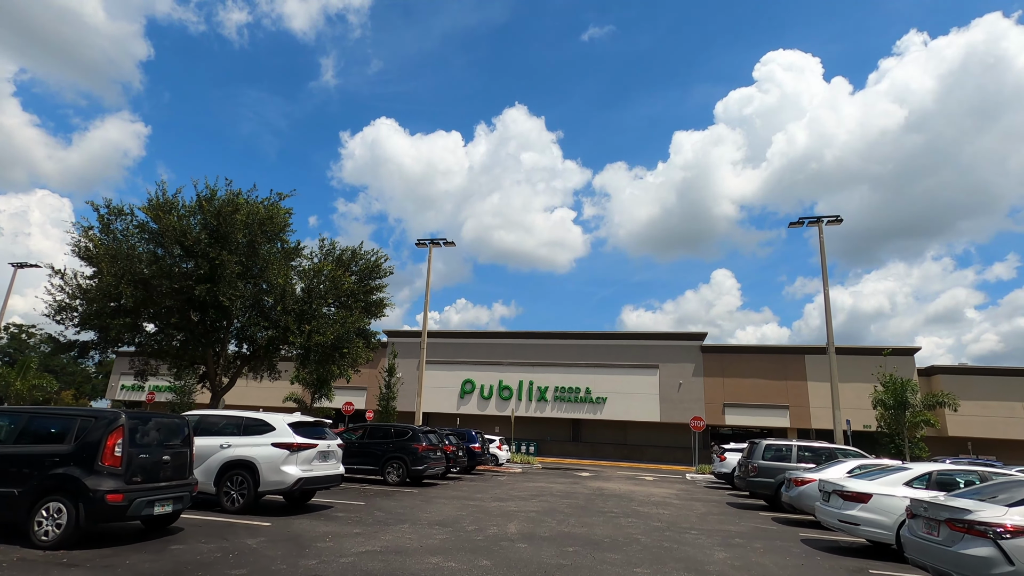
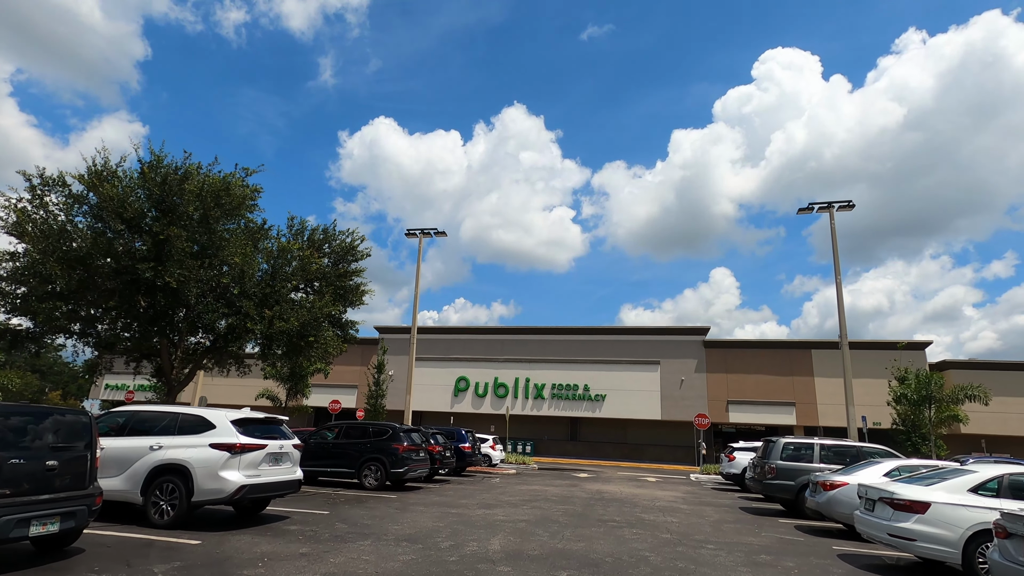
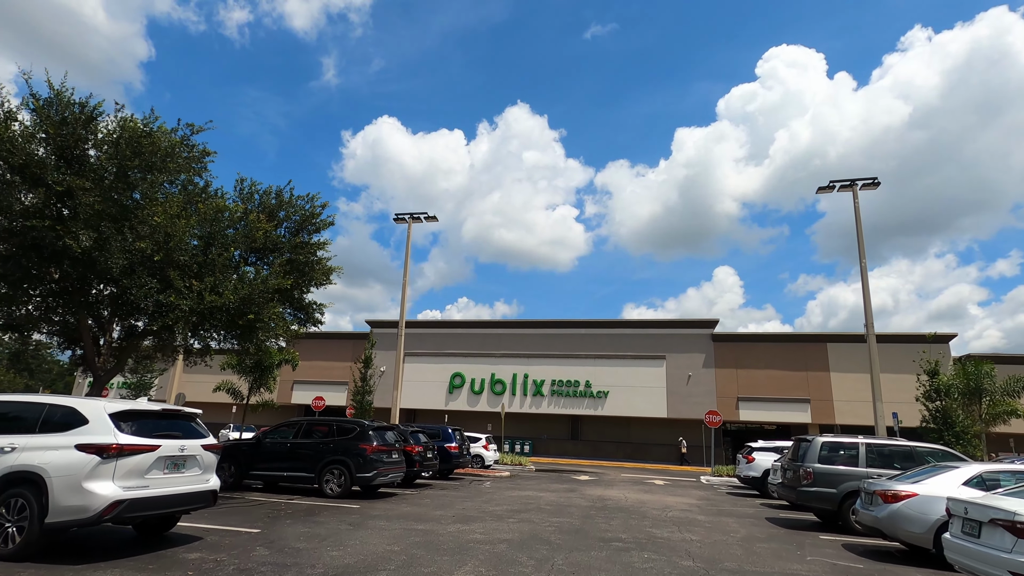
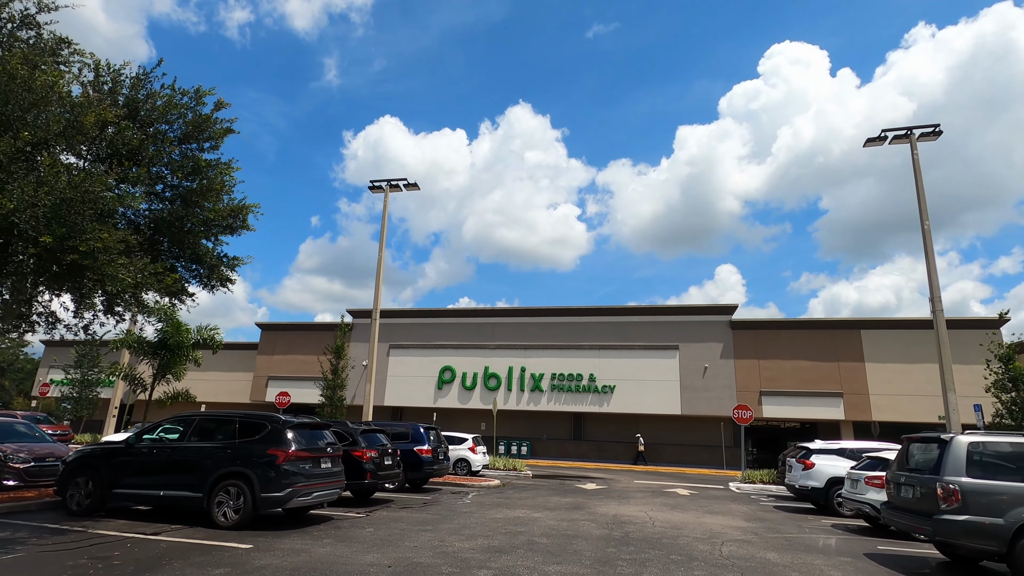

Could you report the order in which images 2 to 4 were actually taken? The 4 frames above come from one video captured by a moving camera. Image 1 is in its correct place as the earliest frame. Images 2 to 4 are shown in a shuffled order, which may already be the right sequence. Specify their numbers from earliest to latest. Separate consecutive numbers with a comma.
2, 3, 4
